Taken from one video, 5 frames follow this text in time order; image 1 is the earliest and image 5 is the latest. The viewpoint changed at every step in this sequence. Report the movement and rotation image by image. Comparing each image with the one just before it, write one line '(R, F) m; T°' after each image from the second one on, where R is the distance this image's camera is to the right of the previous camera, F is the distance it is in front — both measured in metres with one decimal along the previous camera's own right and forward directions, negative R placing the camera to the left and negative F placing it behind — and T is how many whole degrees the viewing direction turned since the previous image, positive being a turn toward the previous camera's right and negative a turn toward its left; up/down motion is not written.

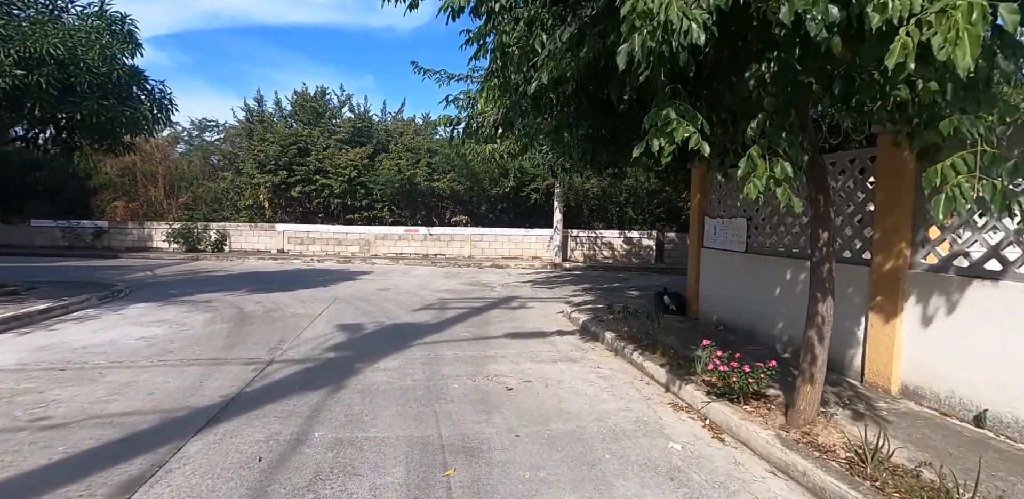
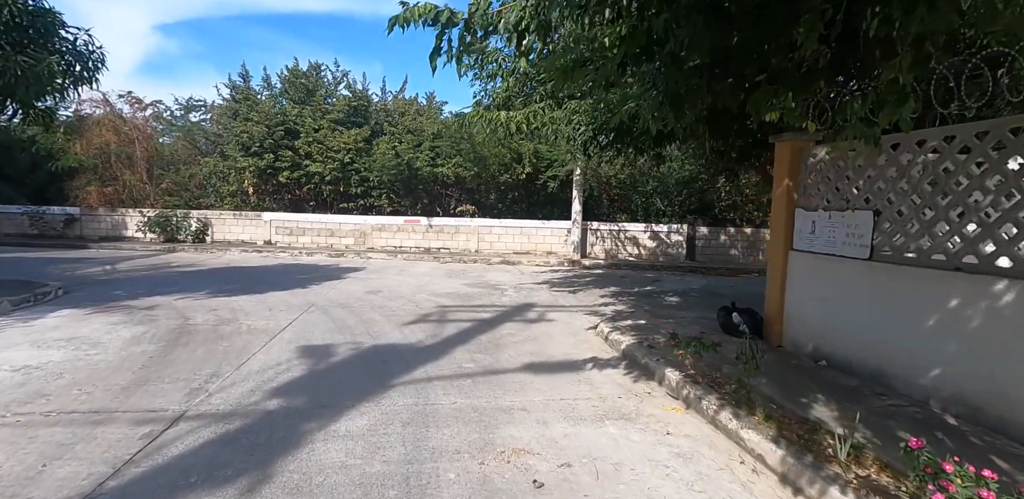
(-0.2, +1.9) m; -1°
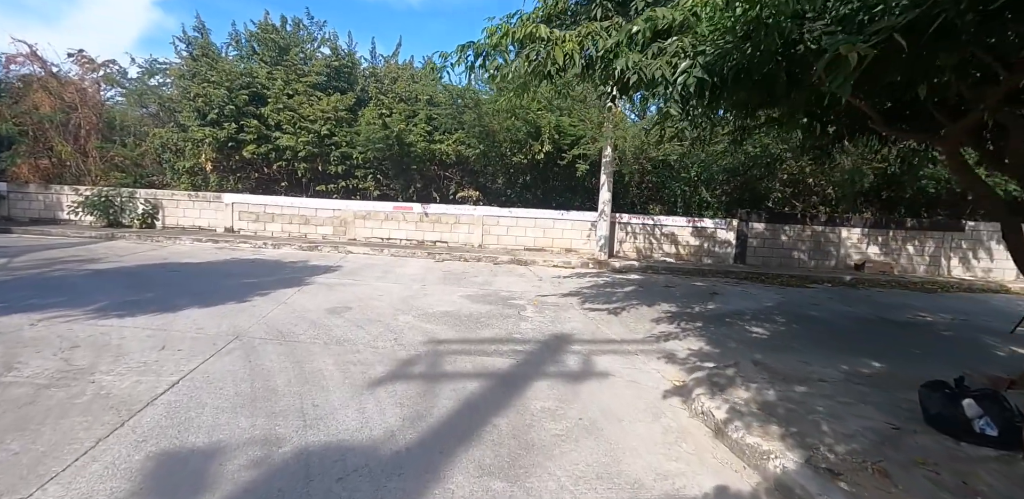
(-0.3, +2.8) m; 0°
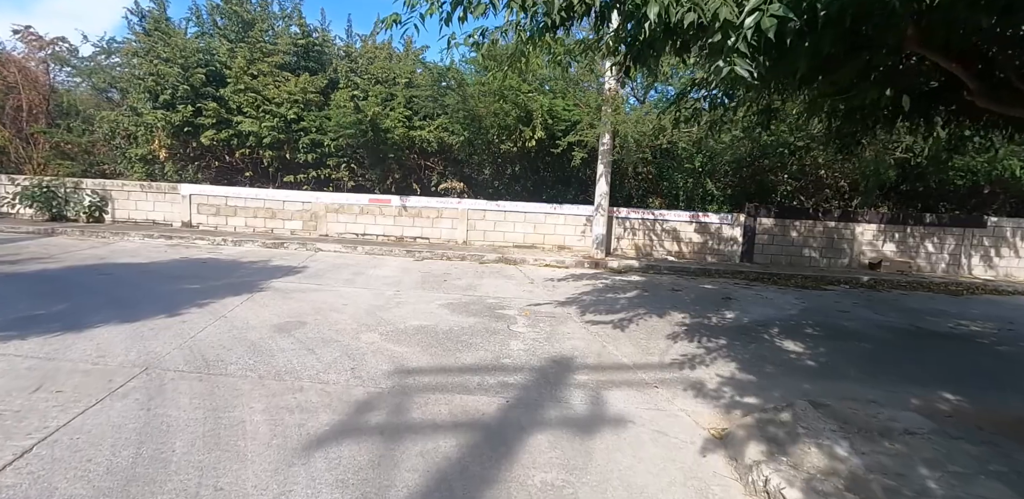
(0.0, +1.1) m; +2°
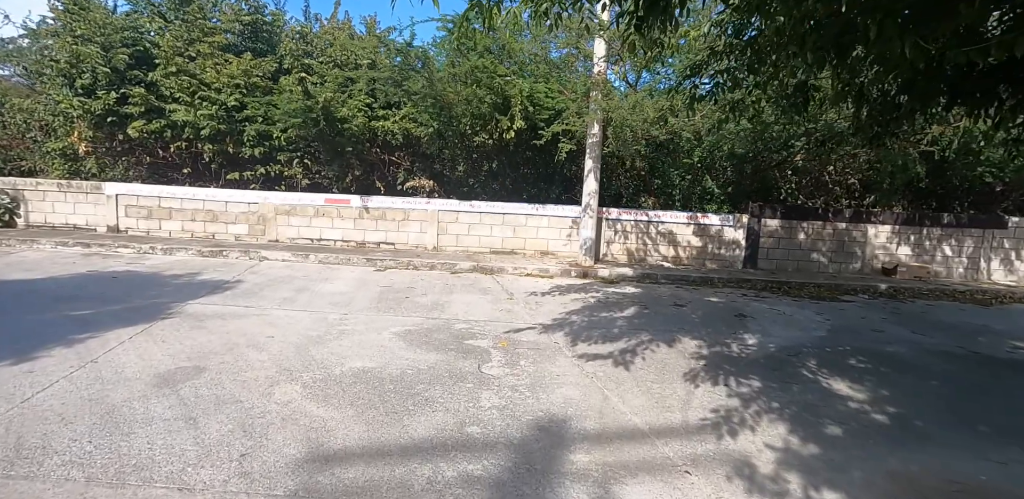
(+0.1, +1.4) m; +2°
